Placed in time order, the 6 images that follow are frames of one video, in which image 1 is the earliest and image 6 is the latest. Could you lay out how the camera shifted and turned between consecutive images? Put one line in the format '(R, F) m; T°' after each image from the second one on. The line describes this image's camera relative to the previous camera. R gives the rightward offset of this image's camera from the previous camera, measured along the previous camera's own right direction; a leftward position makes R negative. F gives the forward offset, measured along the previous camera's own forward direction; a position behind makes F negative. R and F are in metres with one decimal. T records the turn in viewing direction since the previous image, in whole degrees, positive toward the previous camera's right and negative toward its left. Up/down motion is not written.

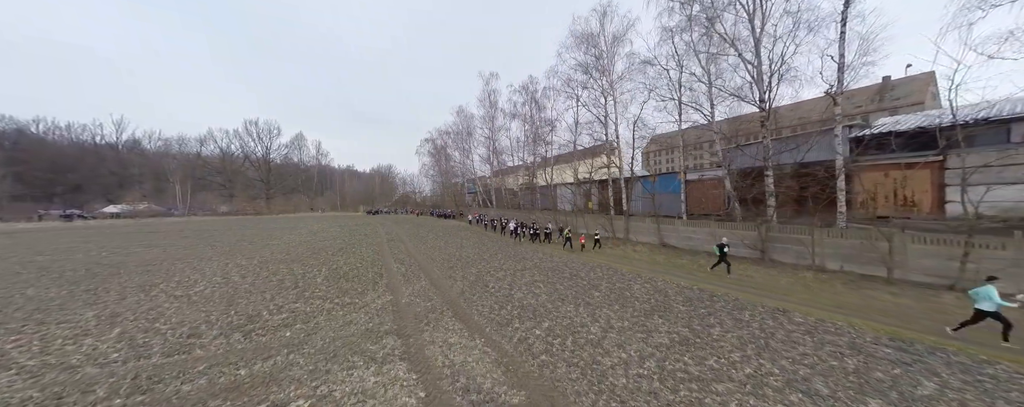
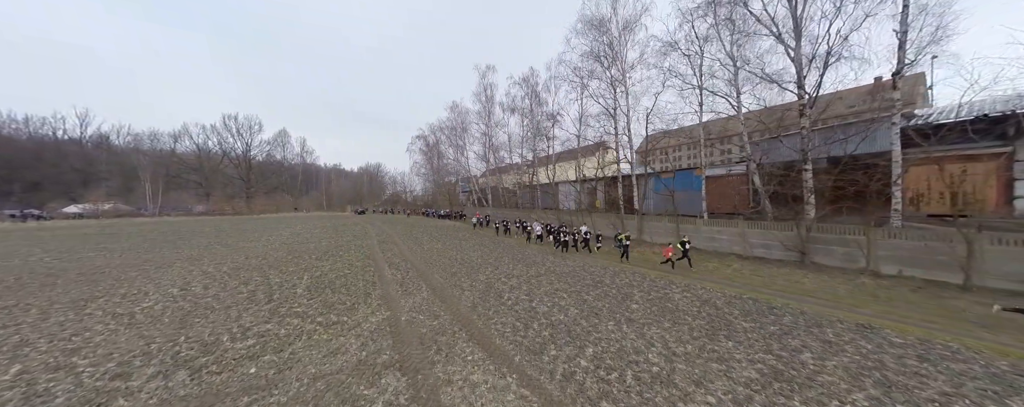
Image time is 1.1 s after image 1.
(-0.9, +1.6) m; +2°
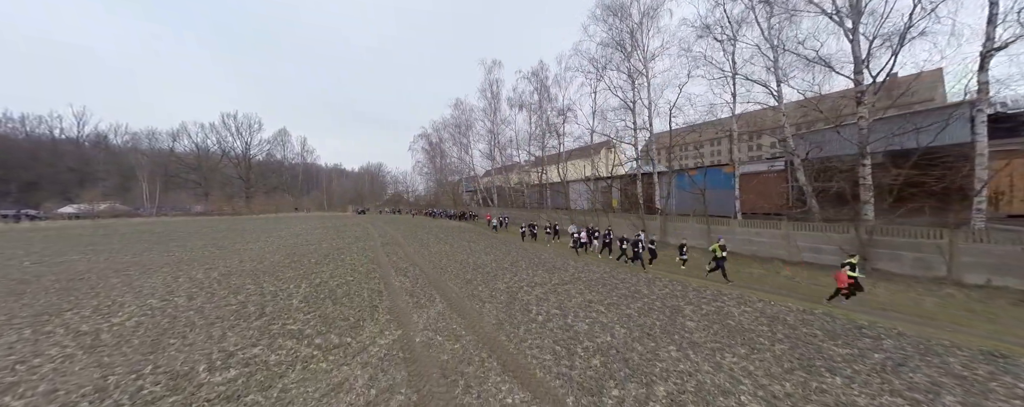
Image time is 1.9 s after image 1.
(-0.8, +1.2) m; 0°
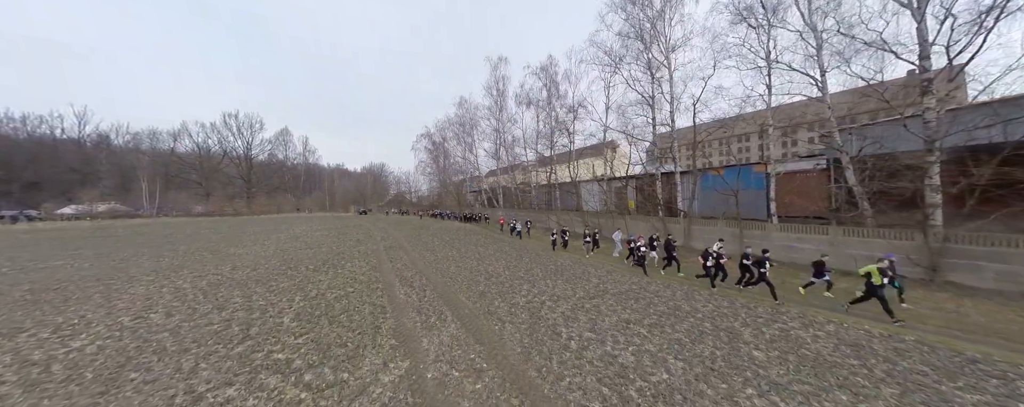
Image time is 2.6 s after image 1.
(-0.6, +1.2) m; 0°
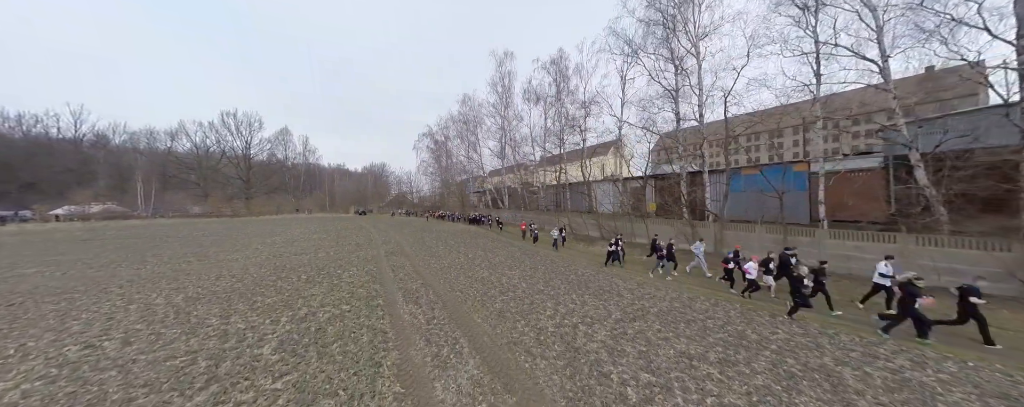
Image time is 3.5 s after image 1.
(-0.7, +1.4) m; 0°
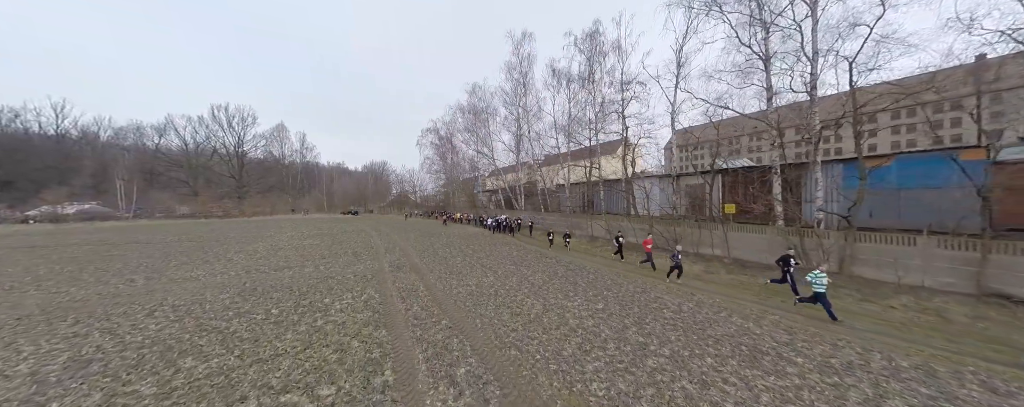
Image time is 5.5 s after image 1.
(-2.0, +3.8) m; 0°
